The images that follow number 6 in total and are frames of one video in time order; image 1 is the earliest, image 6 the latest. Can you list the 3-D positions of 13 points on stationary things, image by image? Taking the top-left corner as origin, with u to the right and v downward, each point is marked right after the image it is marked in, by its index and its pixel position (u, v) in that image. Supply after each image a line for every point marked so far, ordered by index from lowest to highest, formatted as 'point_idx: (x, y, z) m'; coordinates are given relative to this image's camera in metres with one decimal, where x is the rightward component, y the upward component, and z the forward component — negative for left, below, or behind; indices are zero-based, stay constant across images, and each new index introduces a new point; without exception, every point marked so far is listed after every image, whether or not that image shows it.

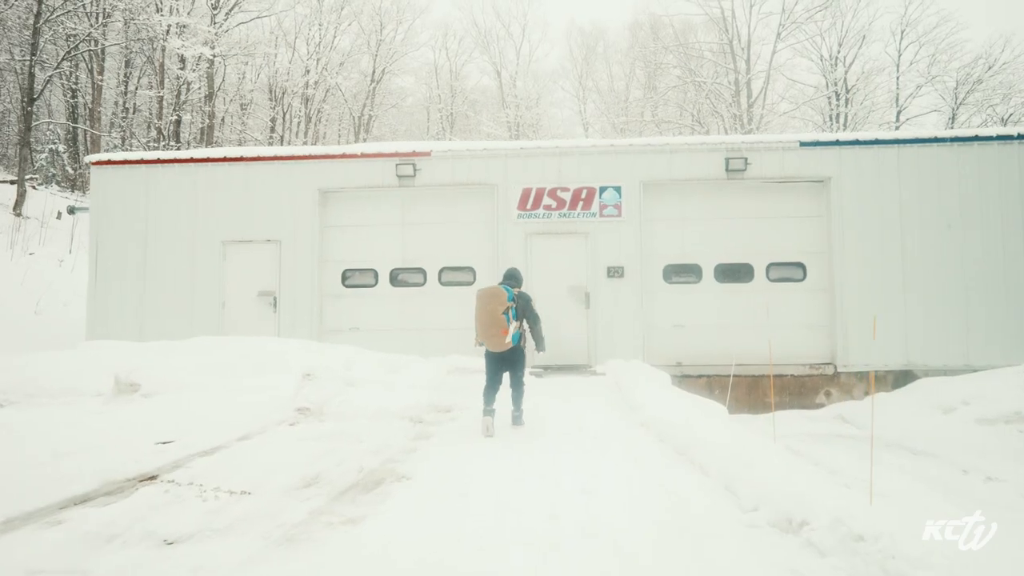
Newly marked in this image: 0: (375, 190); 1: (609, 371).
0: (-1.7, +1.2, +8.8) m
1: (+1.0, -0.9, +7.7) m
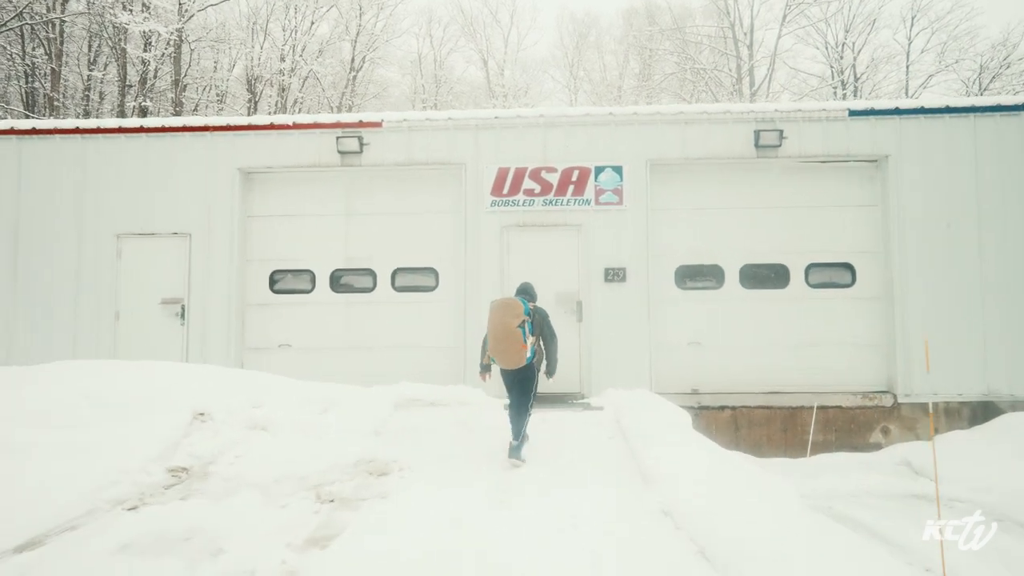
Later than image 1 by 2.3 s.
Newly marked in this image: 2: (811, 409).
0: (-2.0, +1.1, +7.0) m
1: (+0.8, -1.0, +6.0) m
2: (+2.7, -1.1, +6.3) m
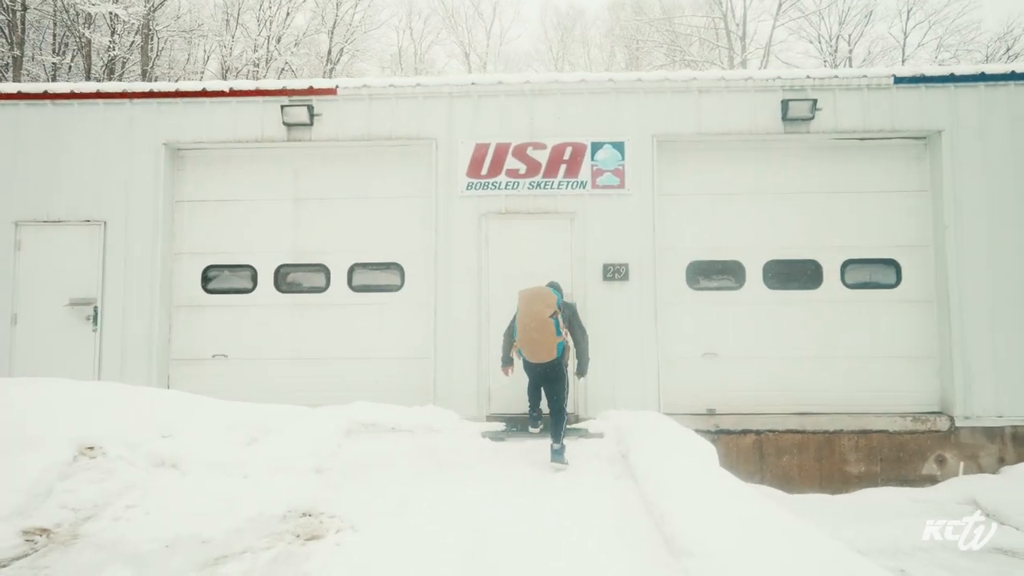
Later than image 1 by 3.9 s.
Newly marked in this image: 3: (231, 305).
0: (-2.1, +1.1, +5.8) m
1: (+0.7, -1.0, +4.9) m
2: (+2.5, -1.1, +5.3) m
3: (-2.3, -0.1, +5.7) m
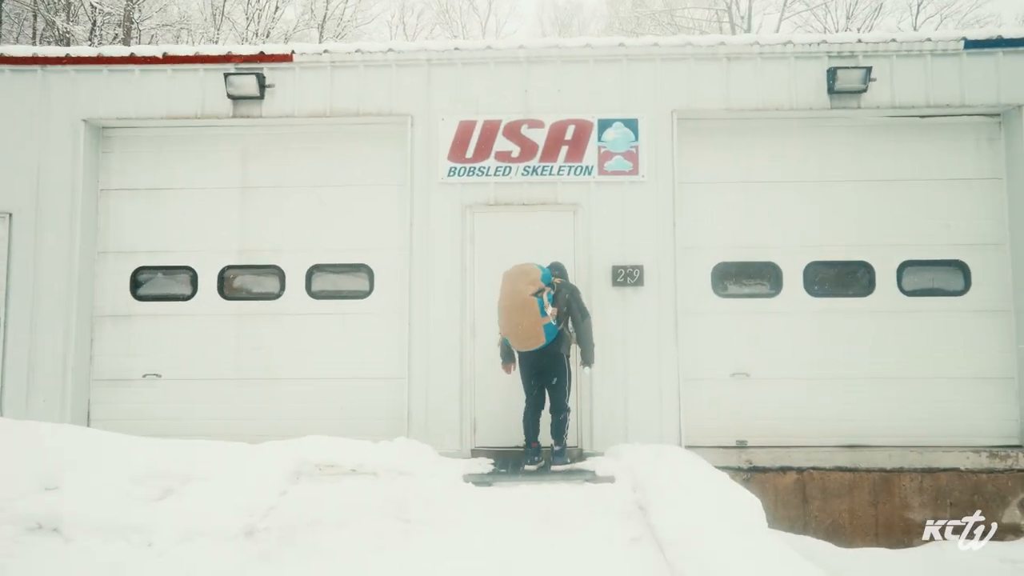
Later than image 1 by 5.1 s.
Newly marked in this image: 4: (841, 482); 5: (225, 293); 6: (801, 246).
0: (-2.2, +1.1, +4.9) m
1: (+0.6, -1.0, +4.0) m
2: (+2.4, -1.1, +4.3) m
3: (-2.3, -0.2, +4.8) m
4: (+2.0, -1.2, +4.4) m
5: (-1.9, 0.0, +4.8) m
6: (+1.9, +0.3, +4.7) m
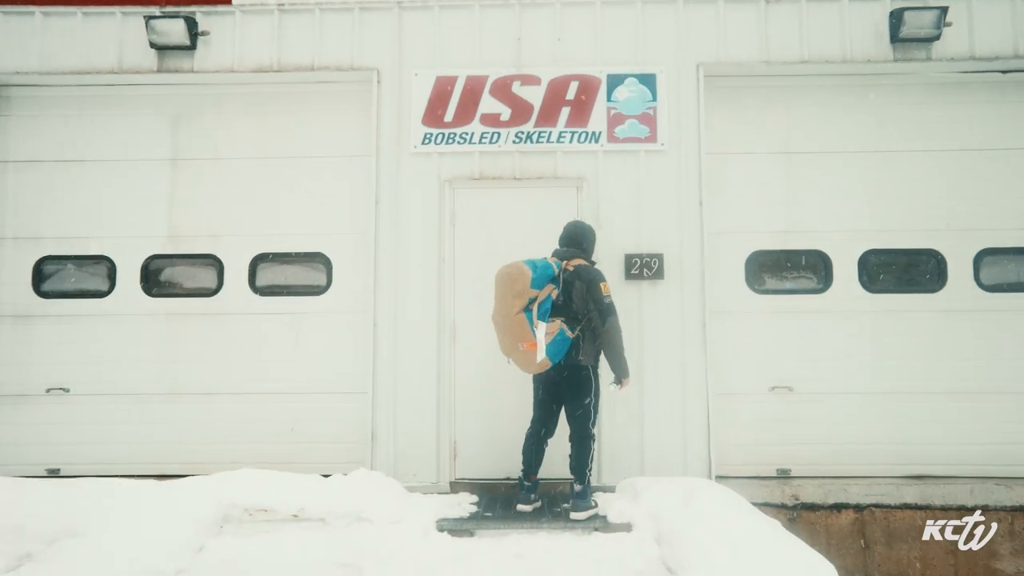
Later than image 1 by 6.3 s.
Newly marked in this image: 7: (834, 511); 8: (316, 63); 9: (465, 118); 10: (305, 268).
0: (-2.2, +1.1, +4.0) m
1: (+0.5, -1.0, +3.1) m
2: (+2.4, -1.1, +3.5) m
3: (-2.4, -0.2, +3.9) m
4: (+2.0, -1.2, +3.5) m
5: (-2.0, 0.0, +3.9) m
6: (+1.8, +0.3, +3.8) m
7: (+1.6, -1.1, +3.5) m
8: (-1.1, +1.2, +3.8) m
9: (-0.2, +0.9, +3.7) m
10: (-1.1, +0.1, +3.9) m
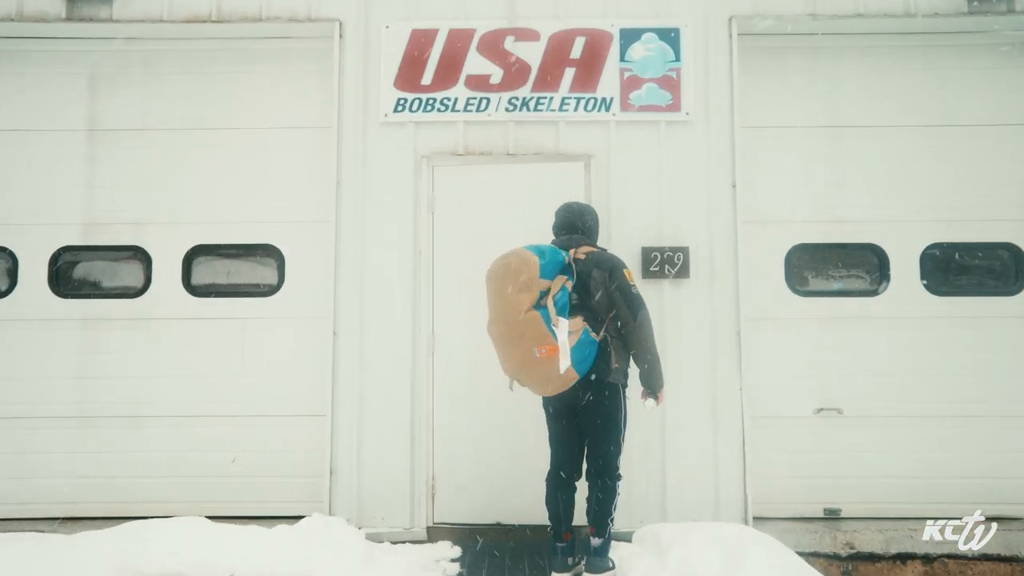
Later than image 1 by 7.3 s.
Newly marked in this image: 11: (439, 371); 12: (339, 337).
0: (-2.3, +1.1, +3.3) m
1: (+0.5, -1.0, +2.4) m
2: (+2.4, -1.1, +2.9) m
3: (-2.4, -0.1, +3.2) m
4: (+1.9, -1.2, +2.9) m
5: (-2.0, 0.0, +3.2) m
6: (+1.8, +0.3, +3.2) m
7: (+1.6, -1.1, +2.9) m
8: (-1.1, +1.2, +3.1) m
9: (-0.3, +0.9, +3.1) m
10: (-1.2, +0.1, +3.2) m
11: (-0.3, -0.3, +3.0) m
12: (-0.7, -0.2, +3.0) m
